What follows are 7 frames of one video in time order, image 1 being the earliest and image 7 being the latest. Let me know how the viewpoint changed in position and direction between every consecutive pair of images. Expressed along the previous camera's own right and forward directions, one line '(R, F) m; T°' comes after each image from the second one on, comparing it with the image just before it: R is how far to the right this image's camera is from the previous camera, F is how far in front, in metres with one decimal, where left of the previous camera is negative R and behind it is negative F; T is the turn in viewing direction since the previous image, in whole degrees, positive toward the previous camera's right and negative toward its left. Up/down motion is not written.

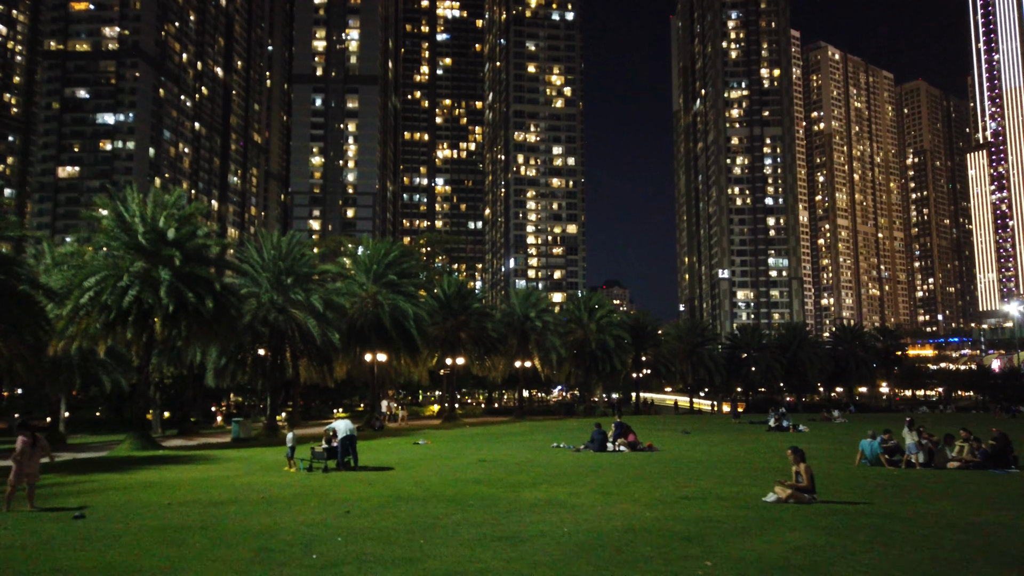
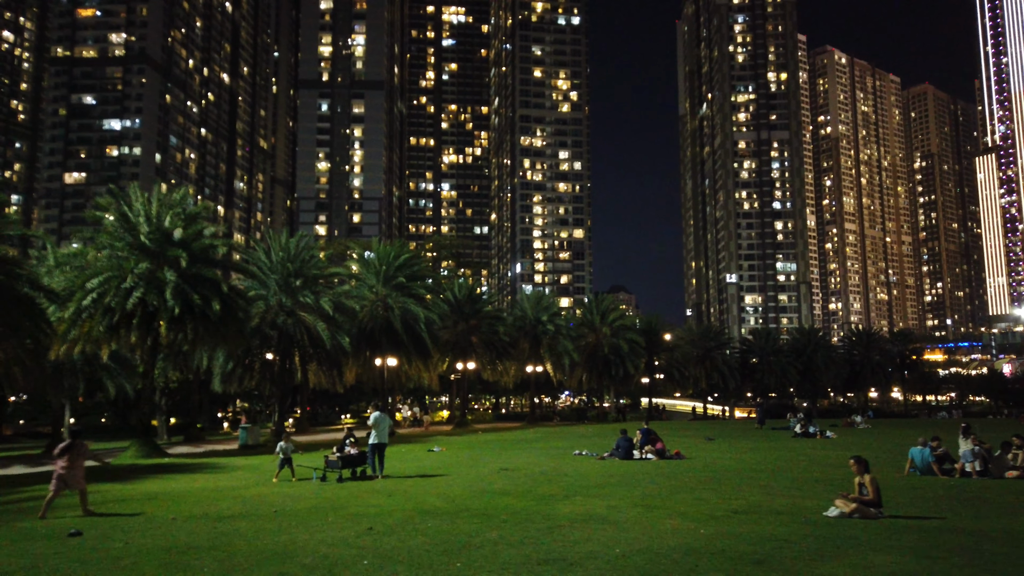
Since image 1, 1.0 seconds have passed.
(-0.5, +1.1) m; 0°
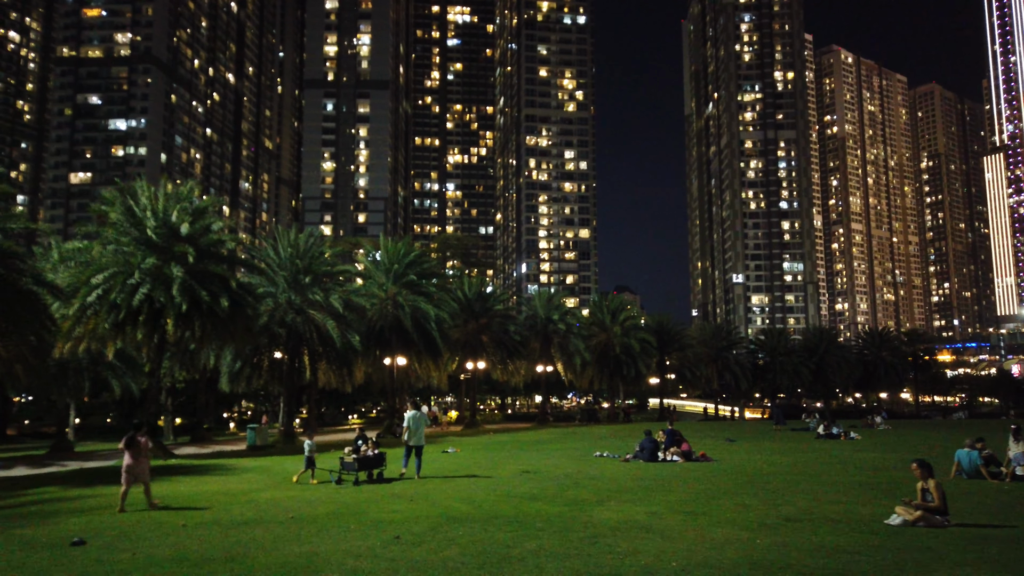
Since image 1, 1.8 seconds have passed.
(-0.5, +0.9) m; 0°
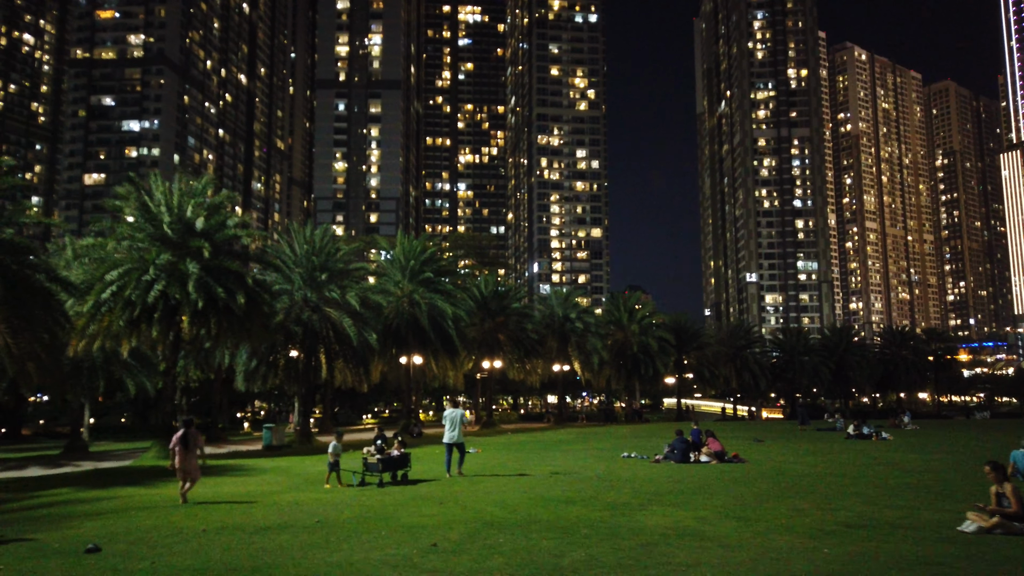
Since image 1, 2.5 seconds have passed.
(-0.4, +0.7) m; -1°
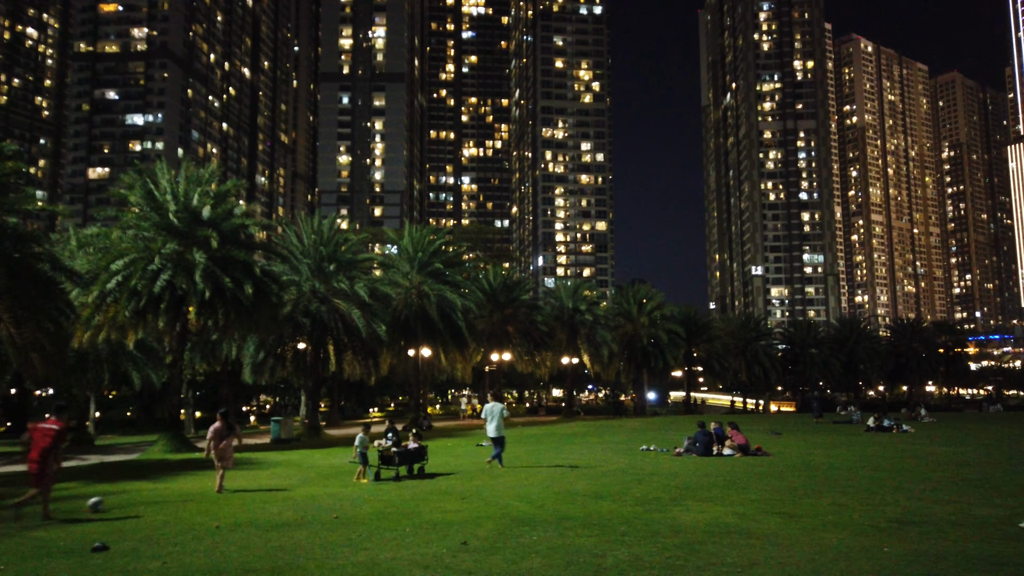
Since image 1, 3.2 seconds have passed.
(-0.4, +0.6) m; 0°
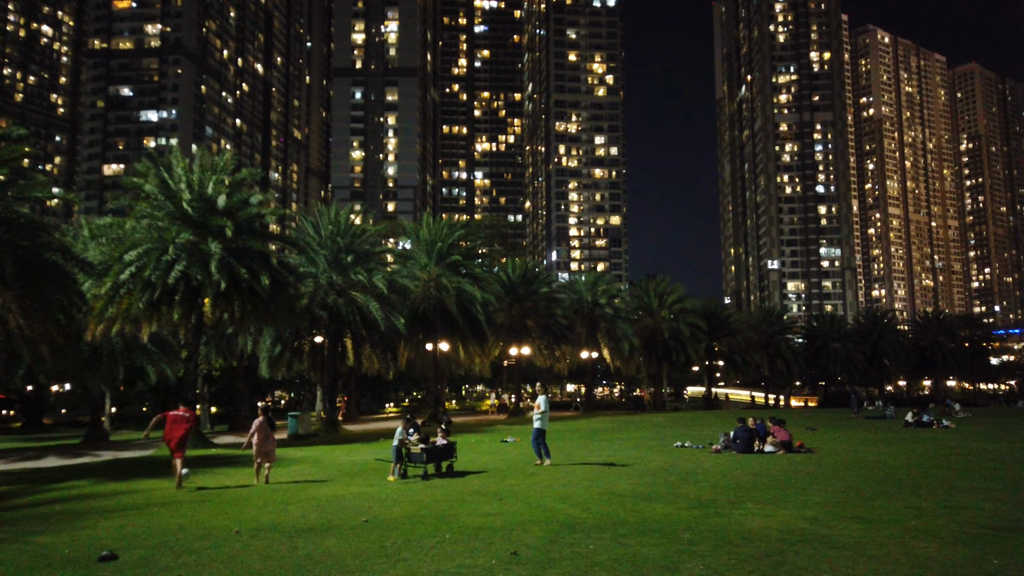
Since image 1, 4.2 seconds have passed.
(-0.4, +1.0) m; -1°
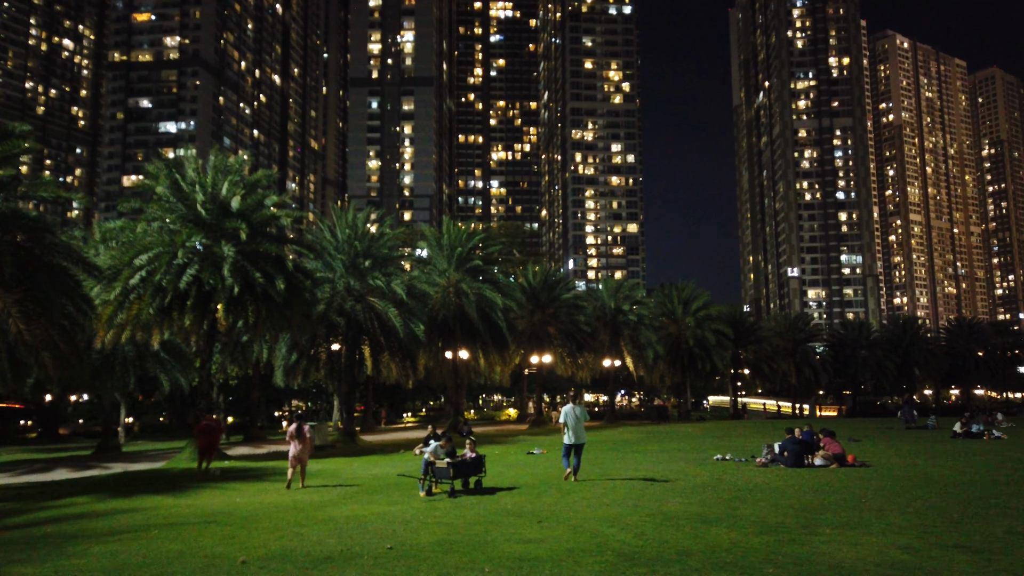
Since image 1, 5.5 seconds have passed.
(-0.3, +1.2) m; -1°
